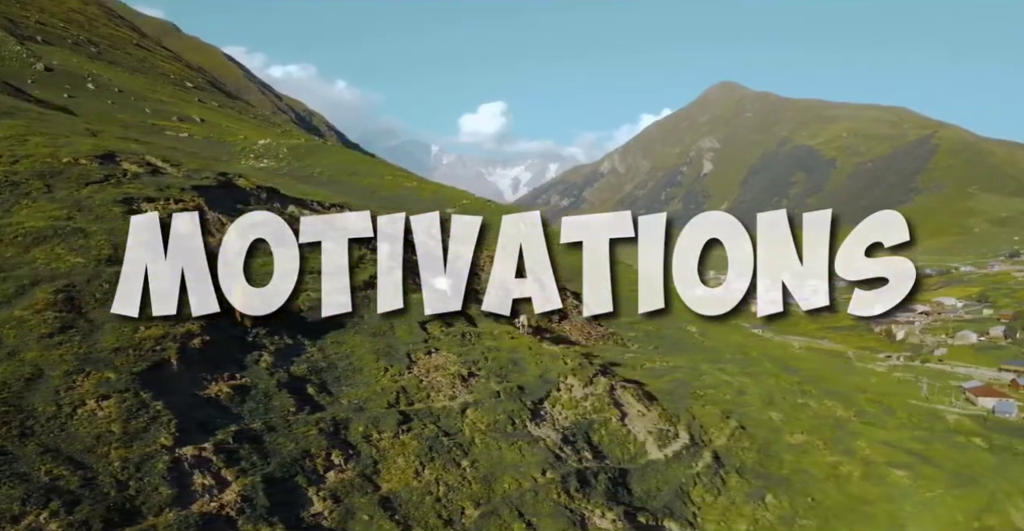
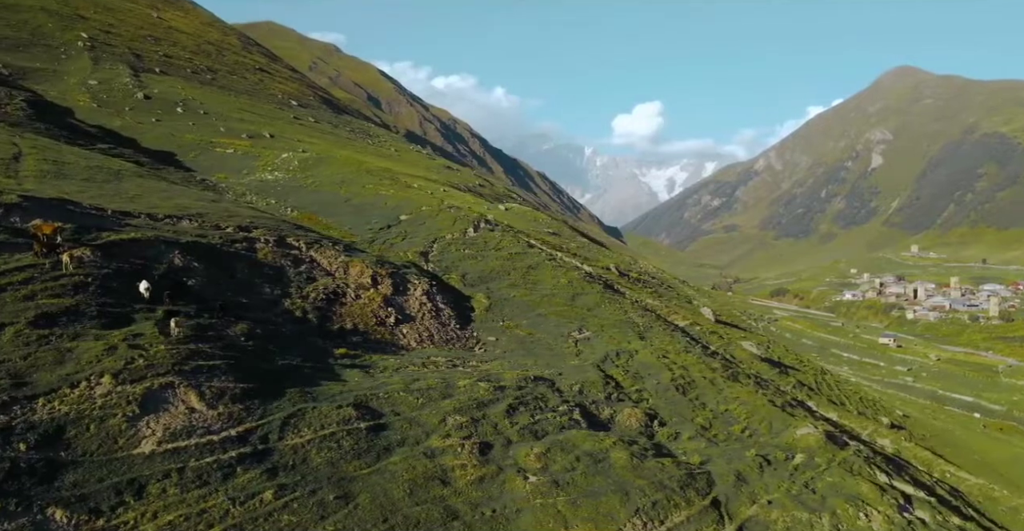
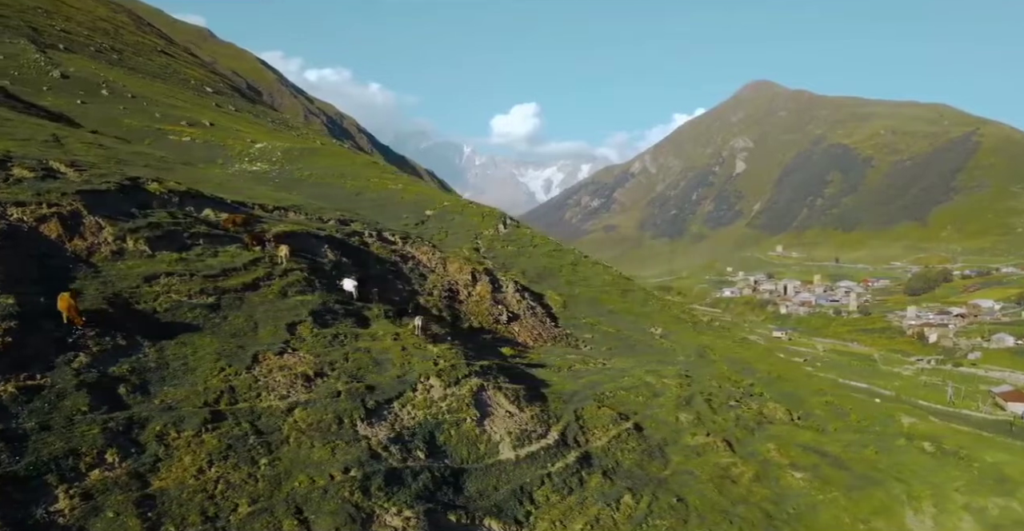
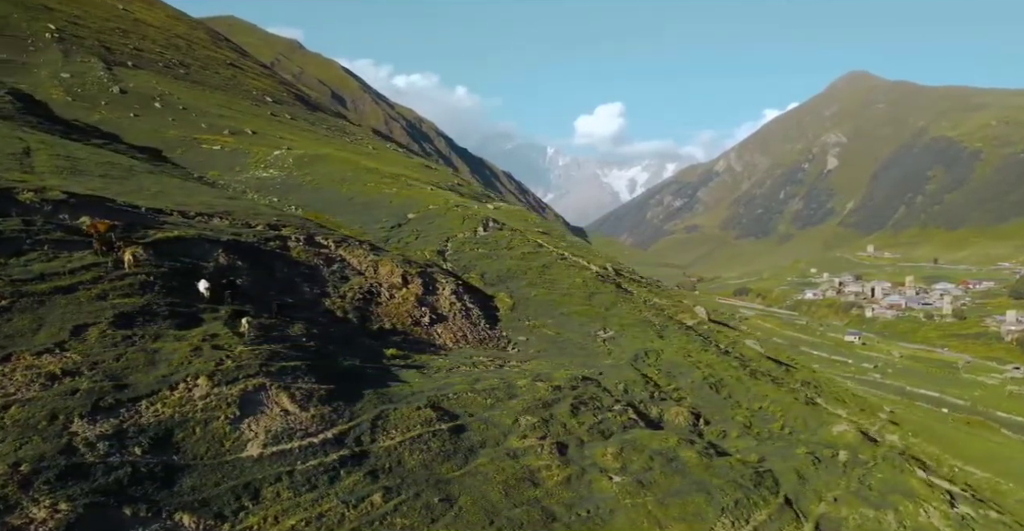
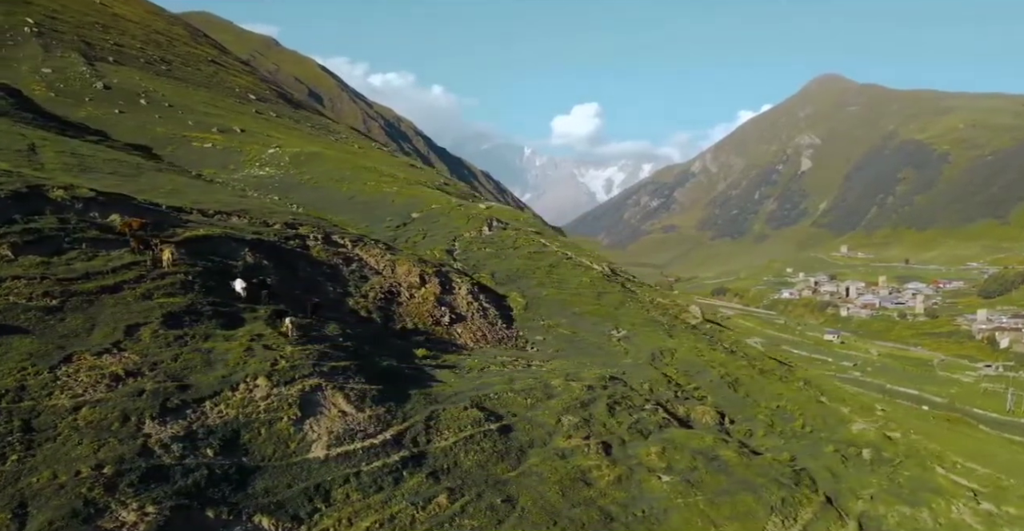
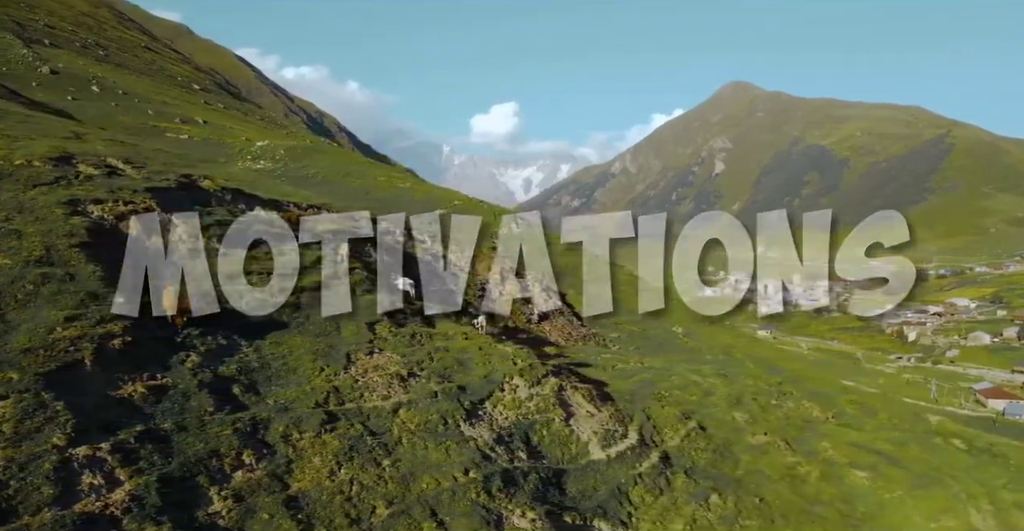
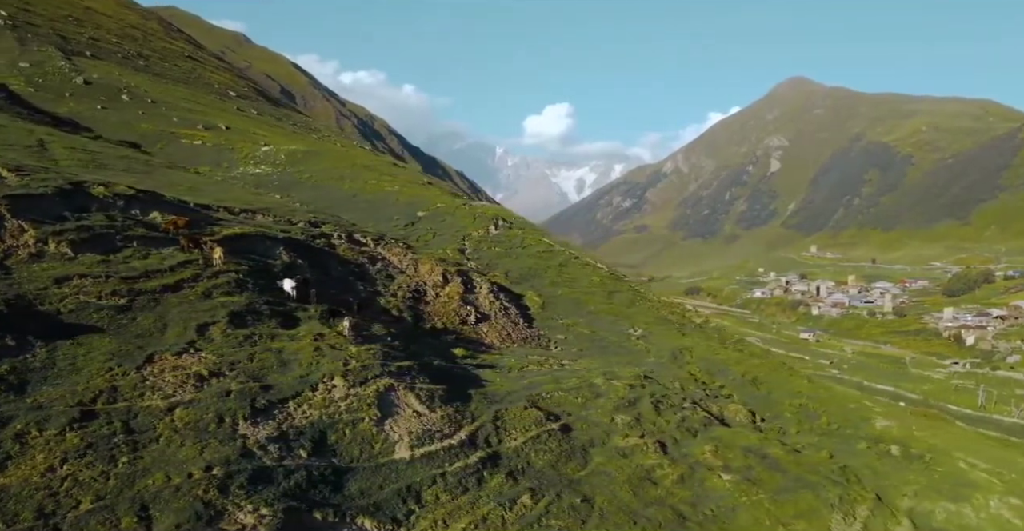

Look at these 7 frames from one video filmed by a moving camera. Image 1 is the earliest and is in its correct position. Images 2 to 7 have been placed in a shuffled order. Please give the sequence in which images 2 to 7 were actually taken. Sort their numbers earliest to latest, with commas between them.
6, 3, 7, 5, 4, 2
